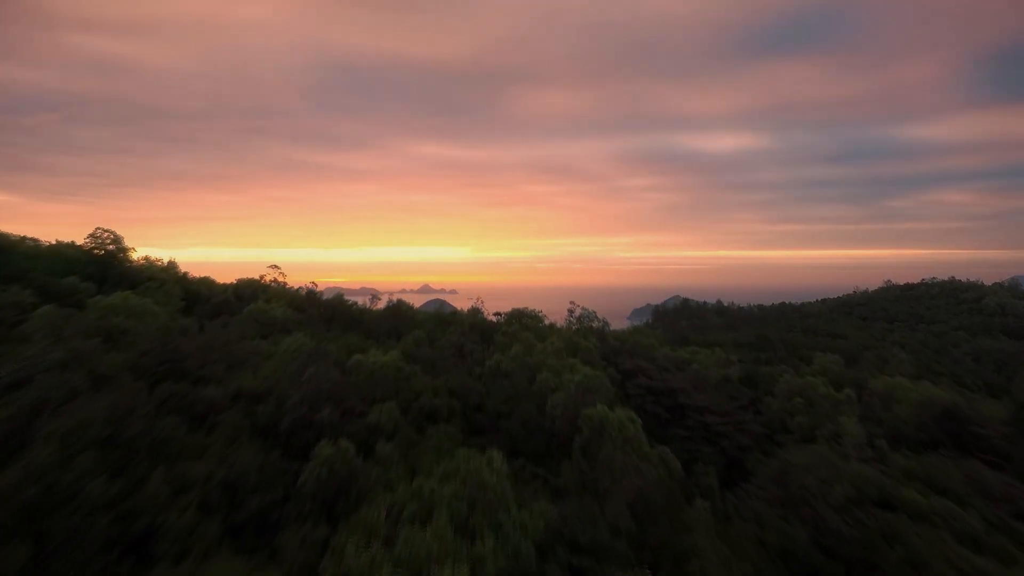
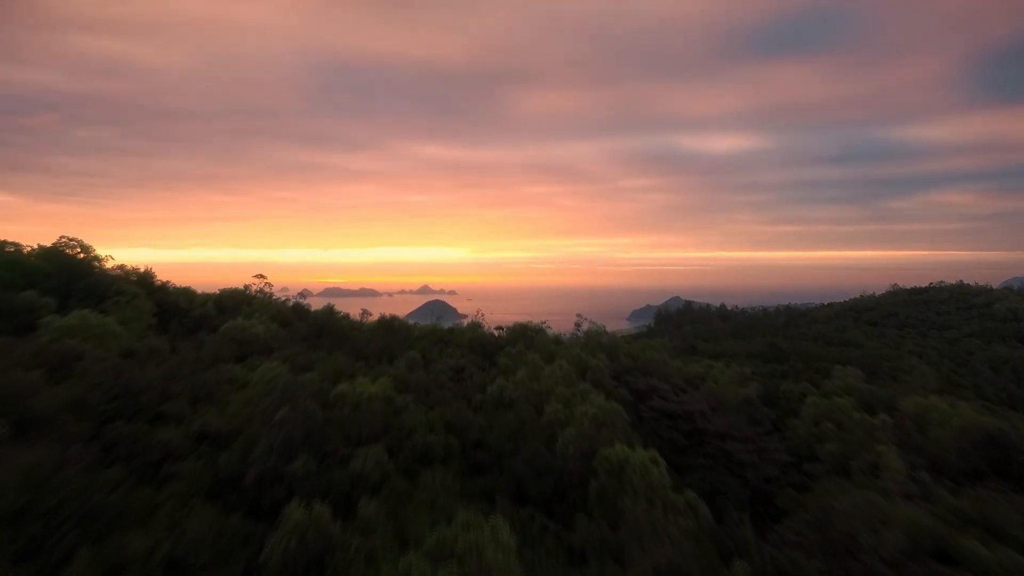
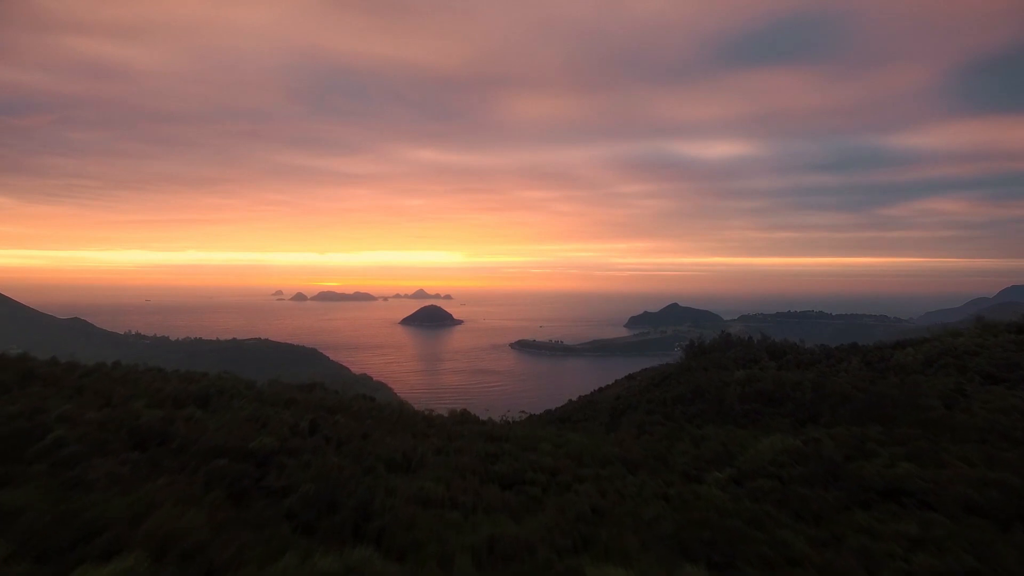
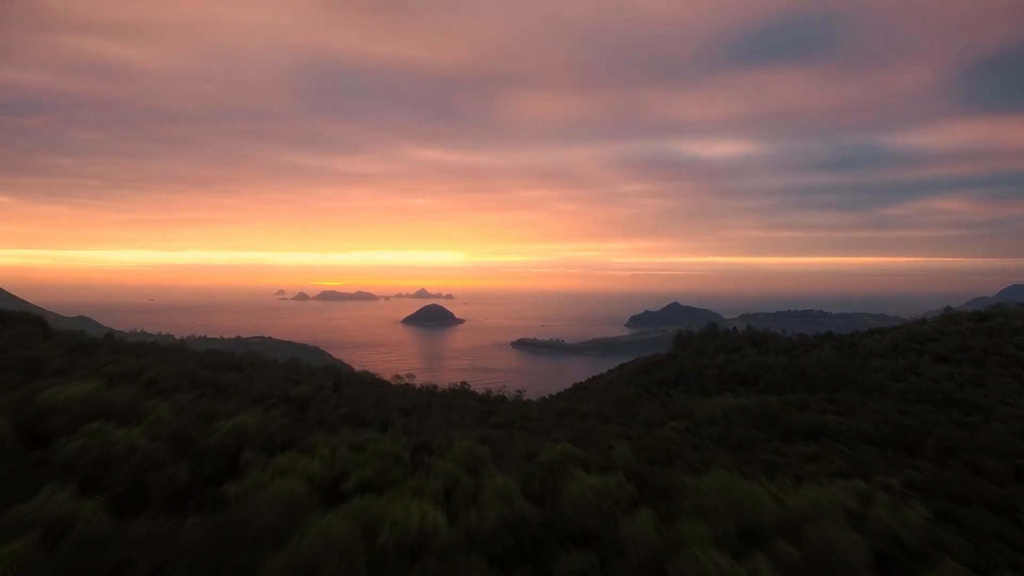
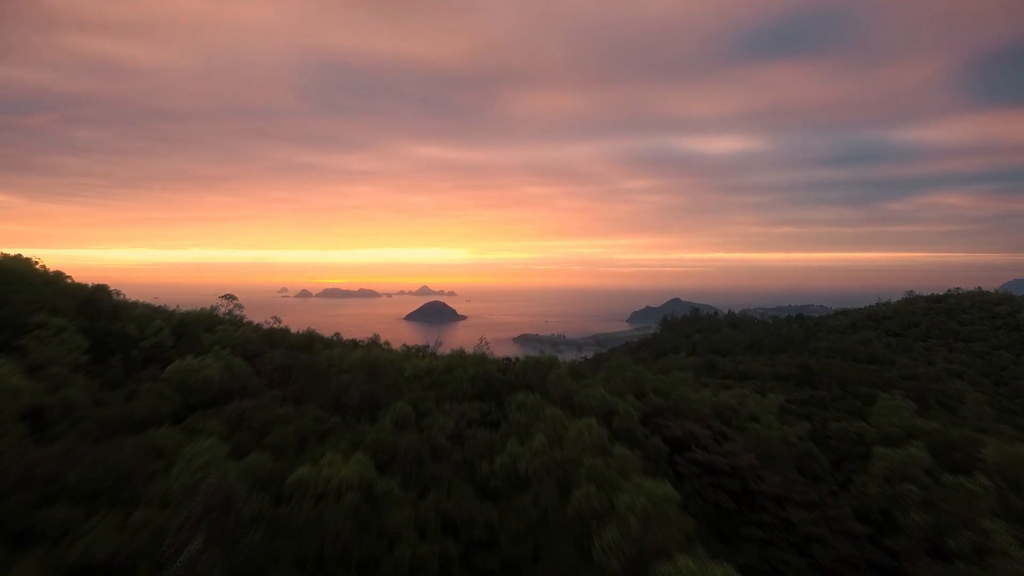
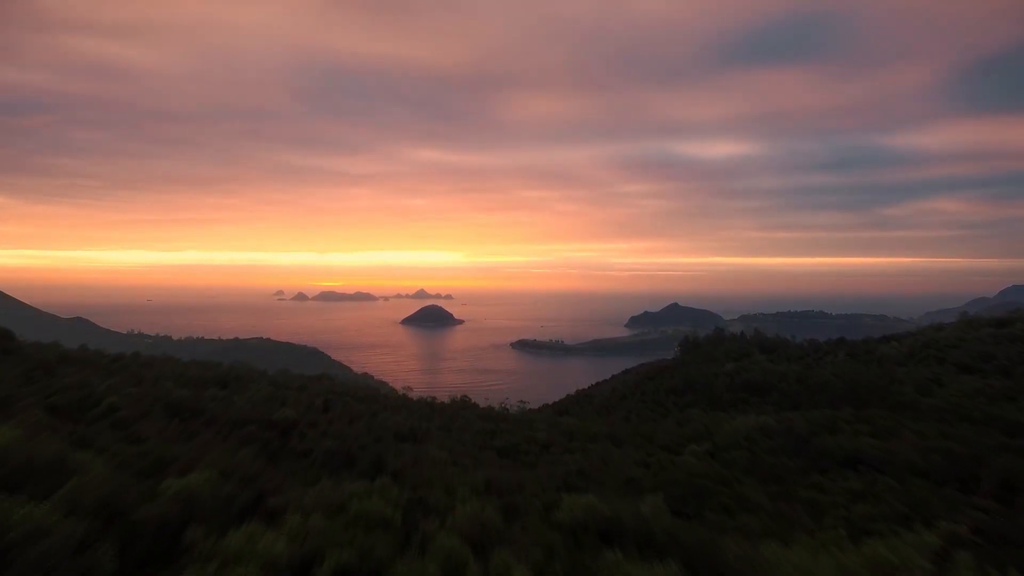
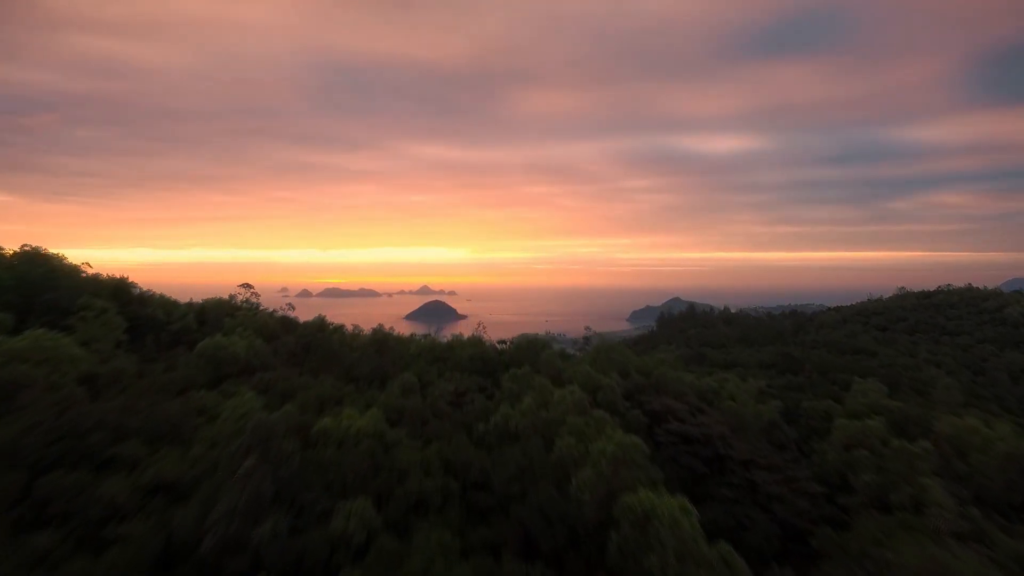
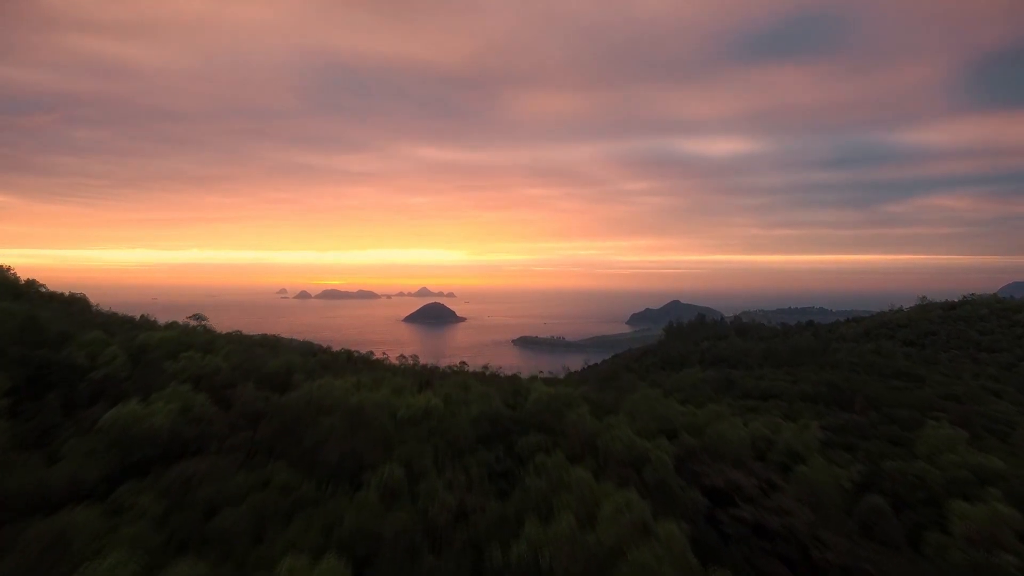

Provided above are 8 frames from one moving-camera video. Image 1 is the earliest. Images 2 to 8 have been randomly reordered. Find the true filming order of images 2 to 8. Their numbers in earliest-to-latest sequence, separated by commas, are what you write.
2, 7, 5, 8, 4, 6, 3
